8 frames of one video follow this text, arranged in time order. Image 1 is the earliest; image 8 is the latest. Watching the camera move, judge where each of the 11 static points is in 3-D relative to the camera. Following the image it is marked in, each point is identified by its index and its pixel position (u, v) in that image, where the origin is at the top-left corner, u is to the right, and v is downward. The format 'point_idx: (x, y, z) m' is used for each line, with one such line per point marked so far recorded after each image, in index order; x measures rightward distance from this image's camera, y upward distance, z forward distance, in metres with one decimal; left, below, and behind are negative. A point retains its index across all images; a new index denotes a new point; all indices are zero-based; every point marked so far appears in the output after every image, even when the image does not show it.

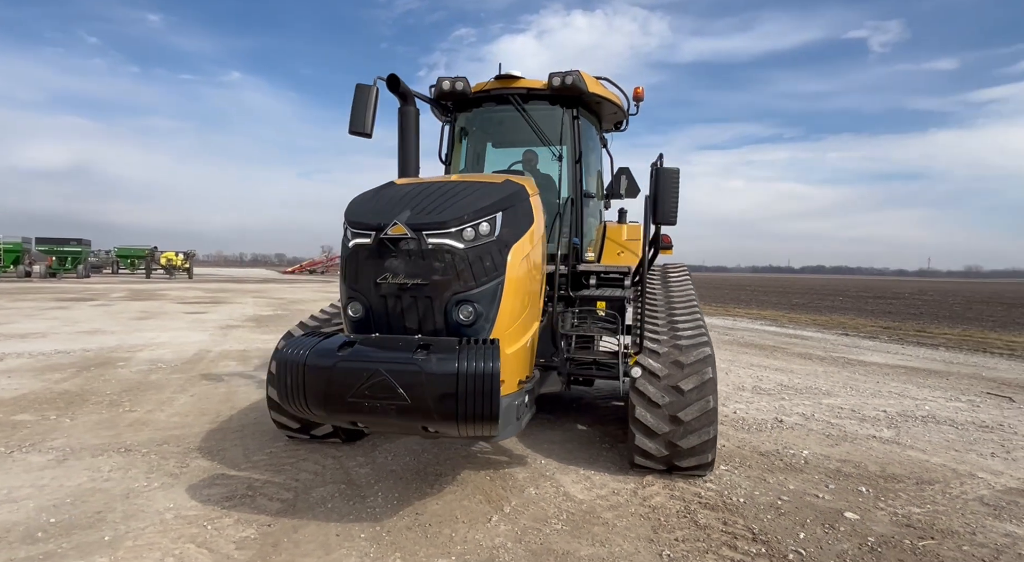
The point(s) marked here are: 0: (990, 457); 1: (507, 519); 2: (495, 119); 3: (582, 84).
0: (+3.8, -1.4, +4.3) m
1: (0.0, -1.2, +2.8) m
2: (-0.1, +1.3, +4.4) m
3: (+0.5, +1.5, +4.1) m
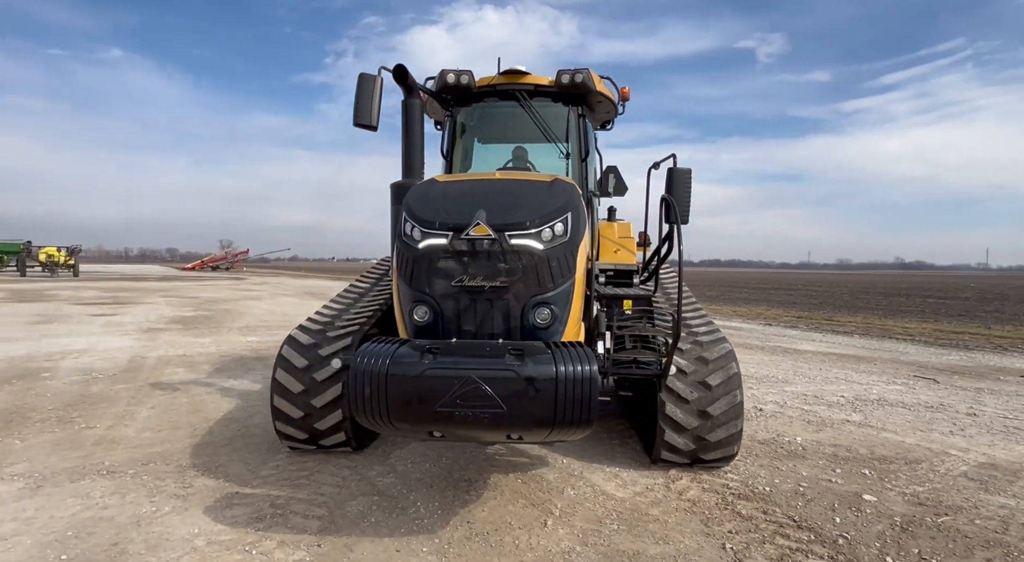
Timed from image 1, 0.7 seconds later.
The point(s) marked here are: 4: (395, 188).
0: (+3.8, -1.3, +4.8) m
1: (+0.3, -1.2, +2.7) m
2: (-0.1, +1.3, +4.3) m
3: (+0.6, +1.5, +4.1) m
4: (-0.8, +0.7, +3.9) m
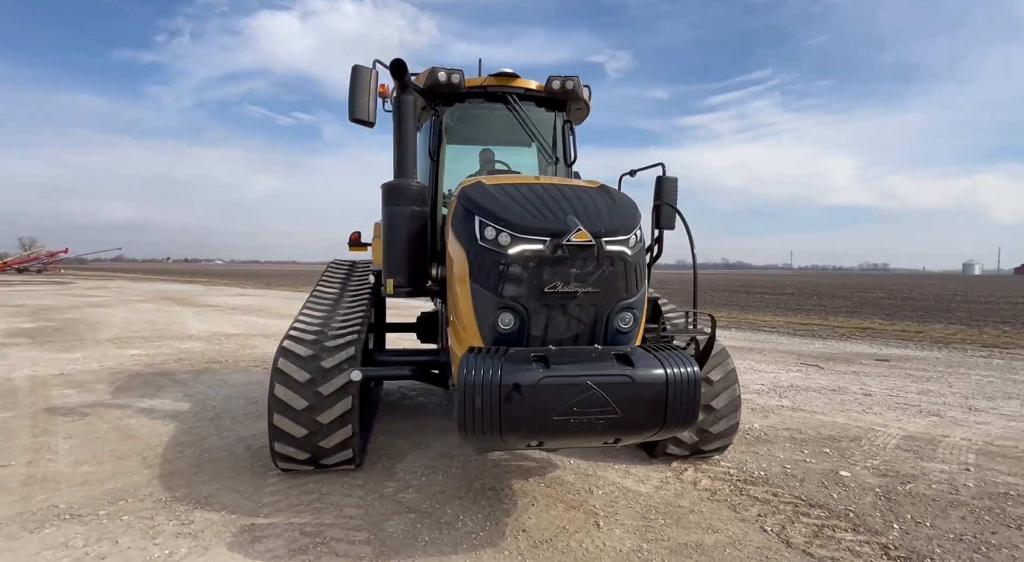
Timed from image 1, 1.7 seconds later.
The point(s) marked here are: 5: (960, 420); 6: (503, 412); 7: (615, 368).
0: (+3.5, -1.3, +5.5) m
1: (+0.5, -1.2, +2.8) m
2: (-0.2, +1.3, +4.2) m
3: (+0.5, +1.5, +4.2) m
4: (-0.9, +0.6, +3.7) m
5: (+4.5, -1.4, +5.5) m
6: (0.0, -0.5, +1.9) m
7: (+0.4, -0.3, +2.0) m
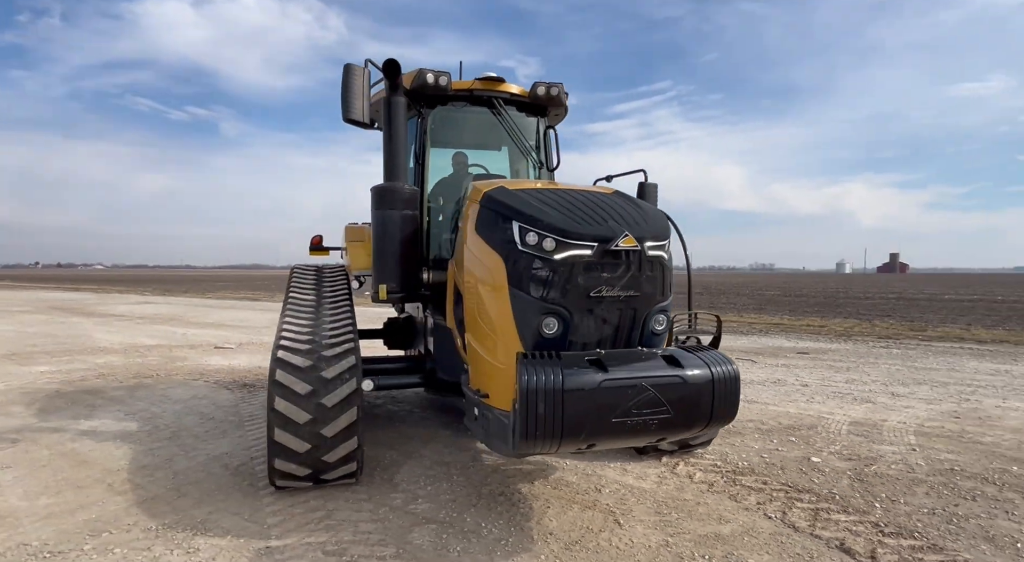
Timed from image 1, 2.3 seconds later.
0: (+3.2, -1.3, +6.0) m
1: (+0.6, -1.2, +2.8) m
2: (-0.3, +1.2, +4.2) m
3: (+0.4, +1.4, +4.3) m
4: (-0.9, +0.6, +3.6) m
5: (+4.2, -1.4, +6.1) m
6: (+0.2, -0.5, +1.9) m
7: (+0.6, -0.3, +2.1) m
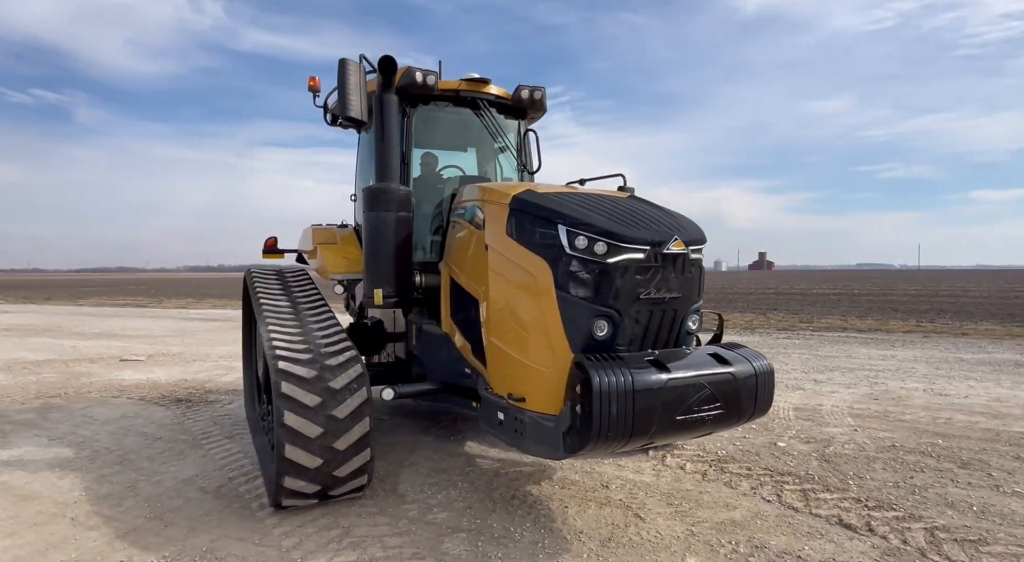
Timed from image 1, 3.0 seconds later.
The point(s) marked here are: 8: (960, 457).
0: (+2.8, -1.3, +6.5) m
1: (+0.7, -1.2, +3.0) m
2: (-0.4, +1.2, +4.1) m
3: (+0.2, +1.4, +4.3) m
4: (-0.9, +0.6, +3.5) m
5: (+3.7, -1.3, +6.7) m
6: (+0.5, -0.5, +2.0) m
7: (+0.8, -0.3, +2.2) m
8: (+3.3, -1.3, +4.1) m
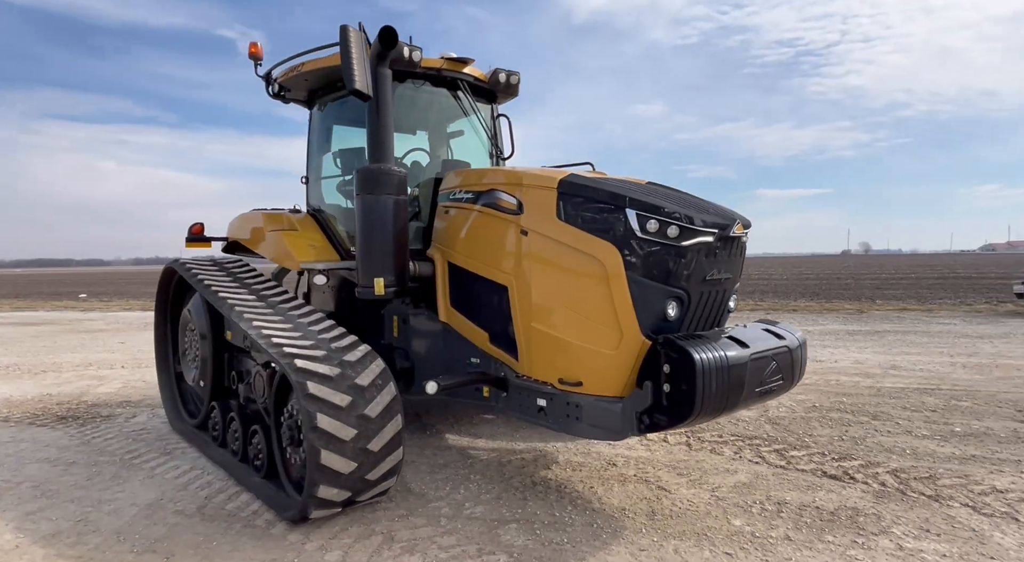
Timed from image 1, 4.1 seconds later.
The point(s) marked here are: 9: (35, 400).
0: (+2.0, -1.1, +7.0) m
1: (+0.9, -1.1, +3.1) m
2: (-0.6, +1.3, +4.0) m
3: (0.0, +1.5, +4.3) m
4: (-0.9, +0.6, +3.2) m
5: (+2.9, -1.1, +7.5) m
6: (+0.8, -0.4, +2.1) m
7: (+1.1, -0.3, +2.4) m
8: (+3.1, -1.2, +4.9) m
9: (-5.4, -1.4, +6.3) m
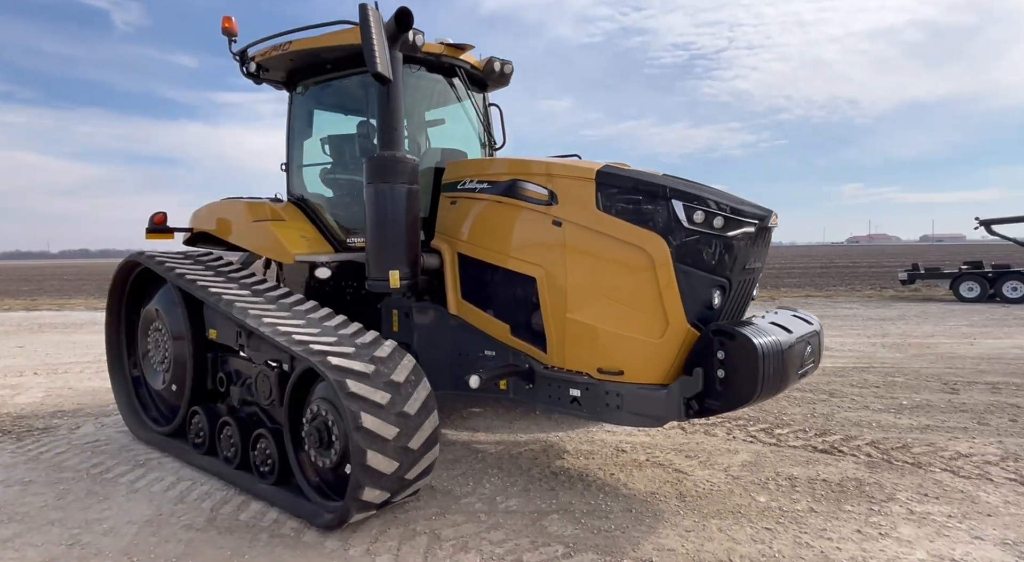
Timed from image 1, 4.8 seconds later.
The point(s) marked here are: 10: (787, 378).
0: (+1.6, -1.0, +7.3) m
1: (+1.0, -1.1, +3.2) m
2: (-0.6, +1.3, +3.8) m
3: (0.0, +1.6, +4.2) m
4: (-0.8, +0.7, +3.1) m
5: (+2.4, -1.0, +7.9) m
6: (+1.1, -0.4, +2.2) m
7: (+1.3, -0.2, +2.5) m
8: (+3.0, -1.1, +5.3) m
9: (-5.7, -1.3, +5.5) m
10: (+1.1, -0.4, +2.3) m
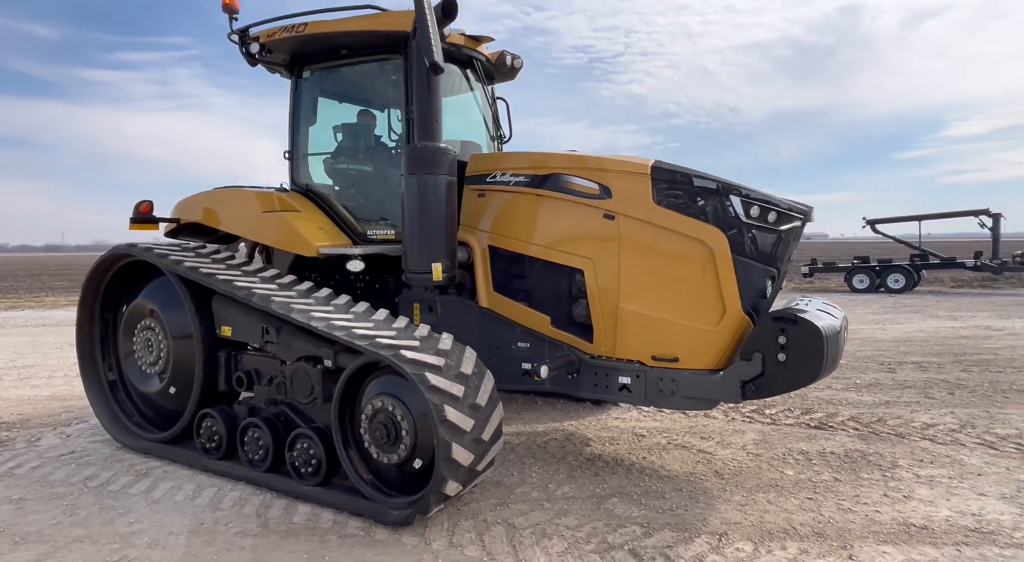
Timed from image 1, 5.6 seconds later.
0: (+1.2, -0.9, +7.5) m
1: (+1.2, -1.0, +3.5) m
2: (-0.5, +1.4, +3.8) m
3: (0.0, +1.6, +4.3) m
4: (-0.5, +0.7, +3.0) m
5: (+1.9, -0.9, +8.2) m
6: (+1.4, -0.3, +2.5) m
7: (+1.6, -0.2, +2.8) m
8: (+2.9, -1.0, +5.8) m
9: (-5.8, -1.3, +4.7) m
10: (+1.5, -0.4, +2.5) m
